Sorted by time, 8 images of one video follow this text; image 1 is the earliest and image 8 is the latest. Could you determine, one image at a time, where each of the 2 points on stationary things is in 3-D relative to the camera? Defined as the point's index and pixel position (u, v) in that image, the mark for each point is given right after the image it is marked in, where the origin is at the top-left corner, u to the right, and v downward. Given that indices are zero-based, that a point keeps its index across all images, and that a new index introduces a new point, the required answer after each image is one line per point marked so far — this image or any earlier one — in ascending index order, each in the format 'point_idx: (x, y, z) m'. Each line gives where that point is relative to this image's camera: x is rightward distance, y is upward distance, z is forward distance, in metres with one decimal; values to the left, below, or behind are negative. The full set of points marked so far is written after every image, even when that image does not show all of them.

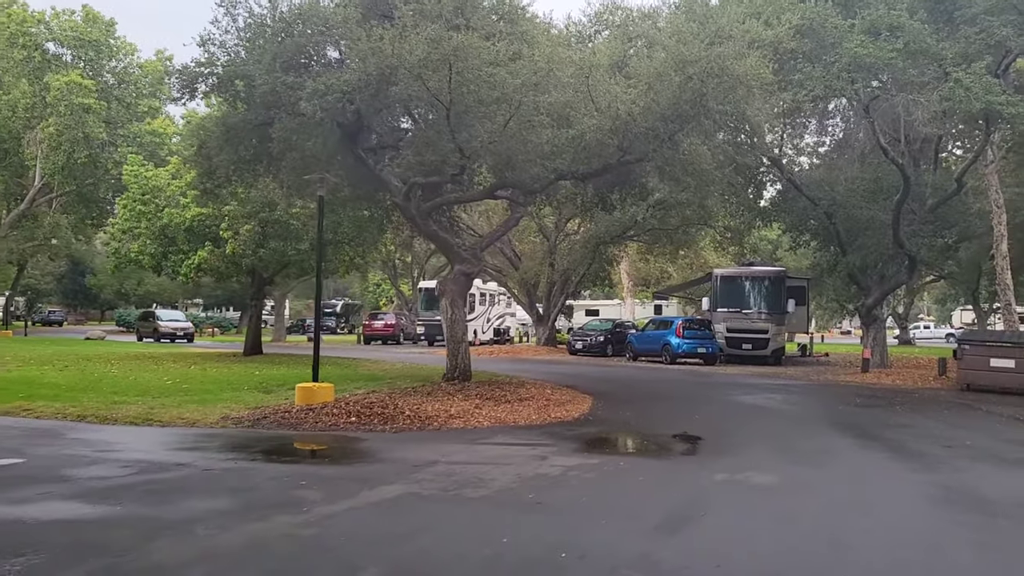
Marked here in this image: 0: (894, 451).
0: (+4.7, -2.0, +10.5) m
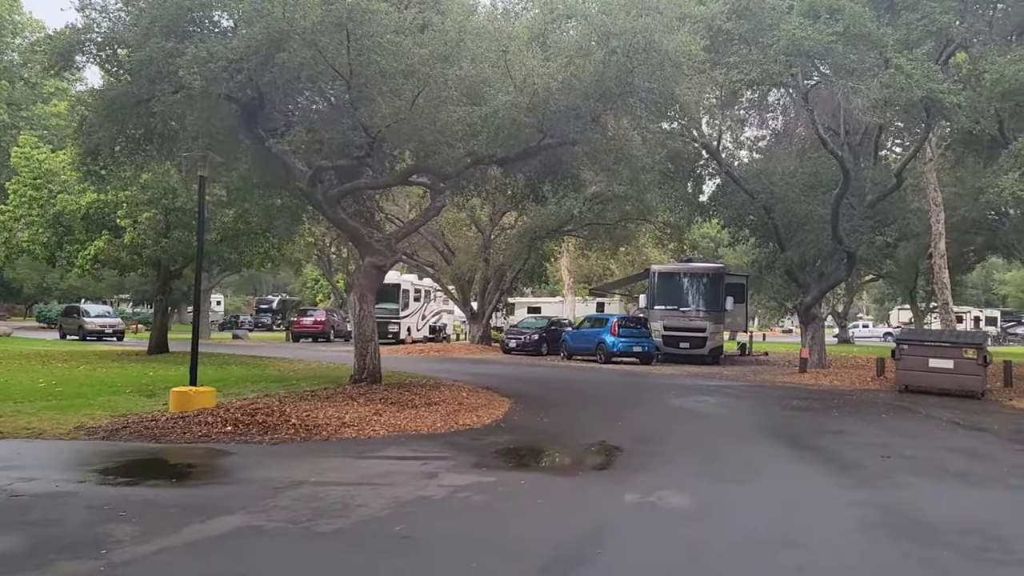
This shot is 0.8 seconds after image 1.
0: (+3.5, -1.9, +9.5) m
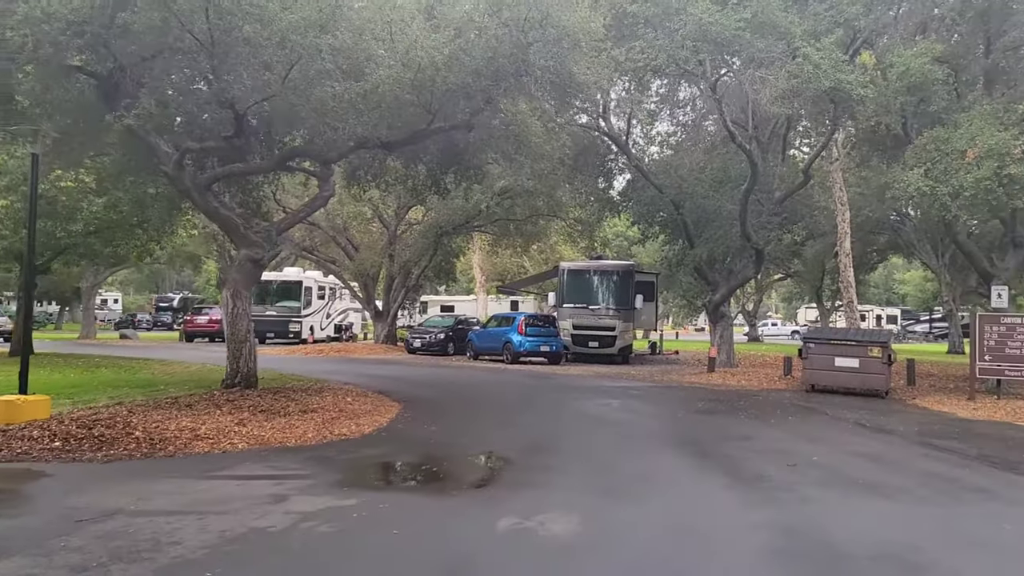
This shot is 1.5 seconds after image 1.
0: (+2.2, -1.9, +8.7) m
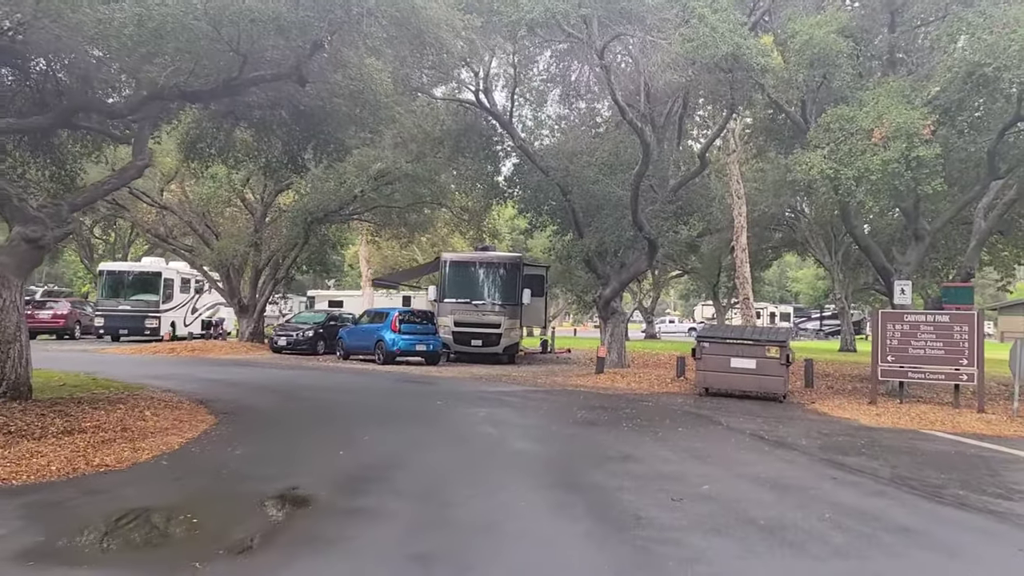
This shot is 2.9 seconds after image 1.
0: (+0.7, -1.8, +6.7) m
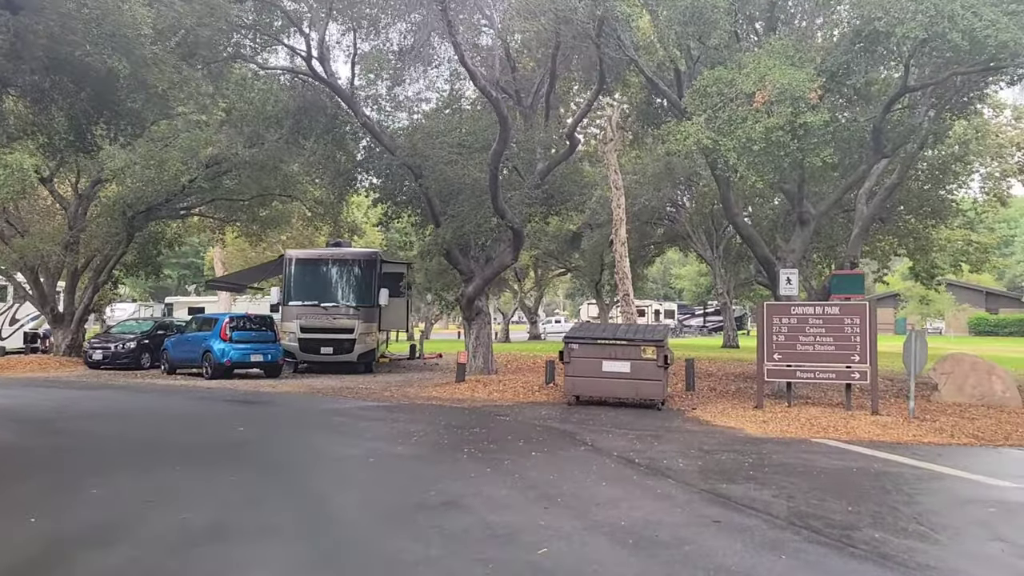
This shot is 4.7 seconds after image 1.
0: (-0.7, -1.7, +4.3) m
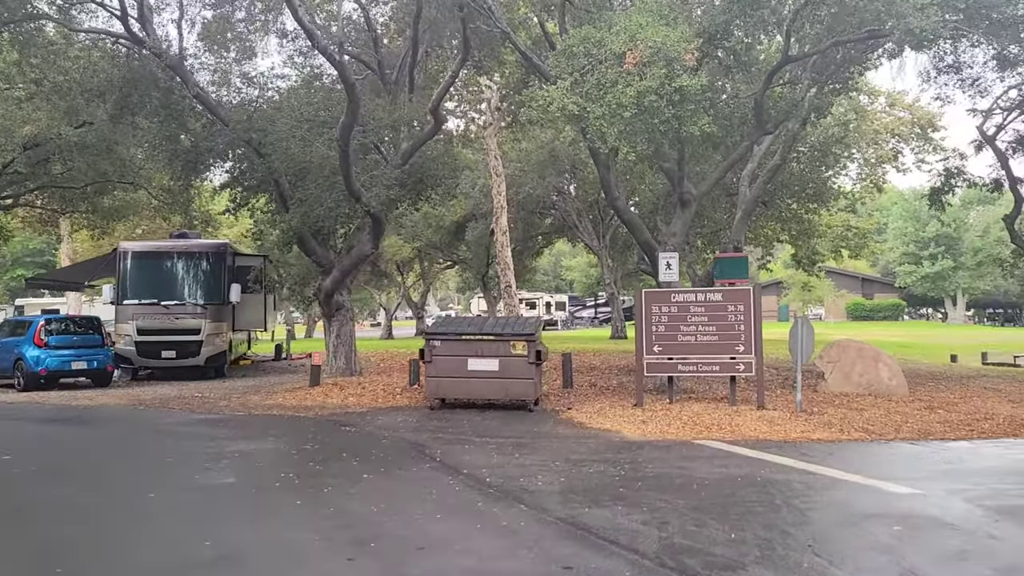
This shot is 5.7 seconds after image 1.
0: (-1.7, -1.6, +2.5) m
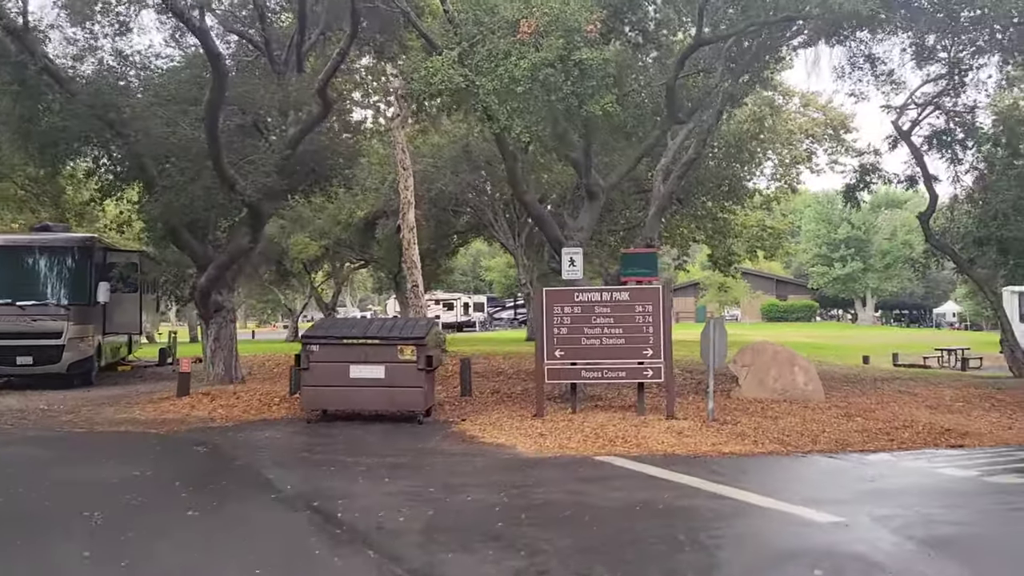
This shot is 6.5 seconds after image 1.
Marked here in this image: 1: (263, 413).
0: (-2.3, -1.6, +1.1) m
1: (-3.6, -1.8, +12.5) m
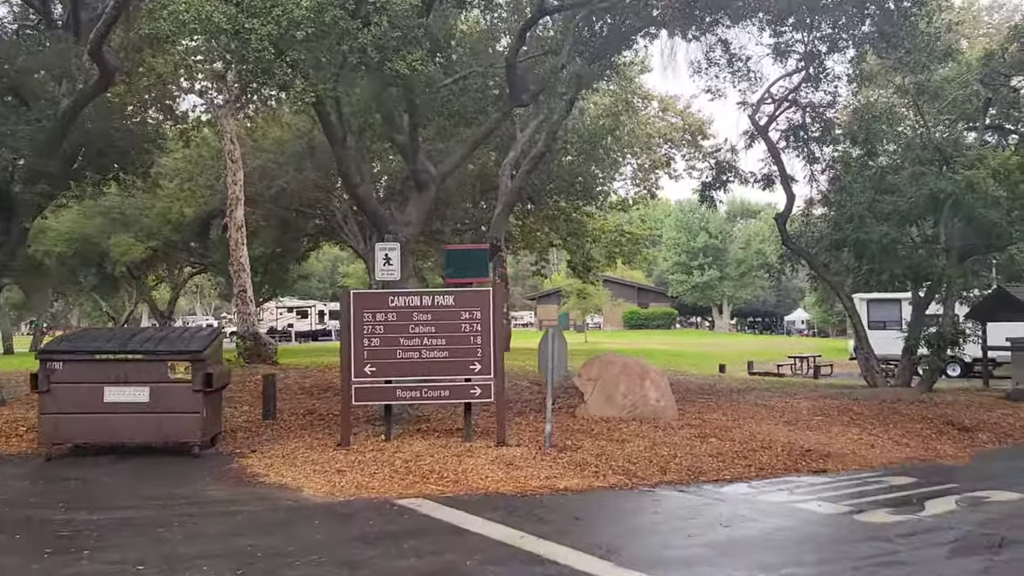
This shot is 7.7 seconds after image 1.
0: (-2.9, -1.5, -1.2) m
1: (-5.9, -1.8, +9.9) m
